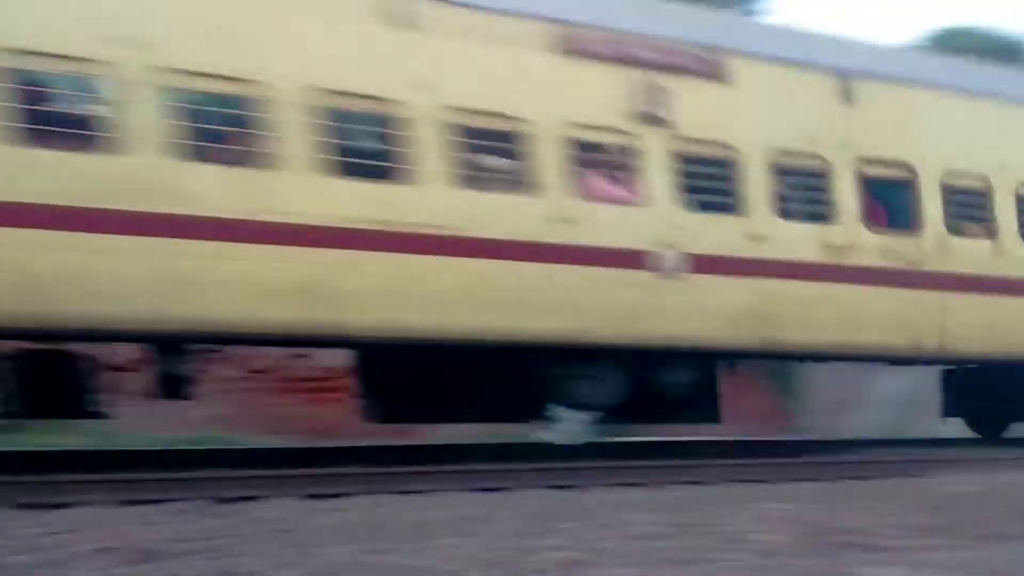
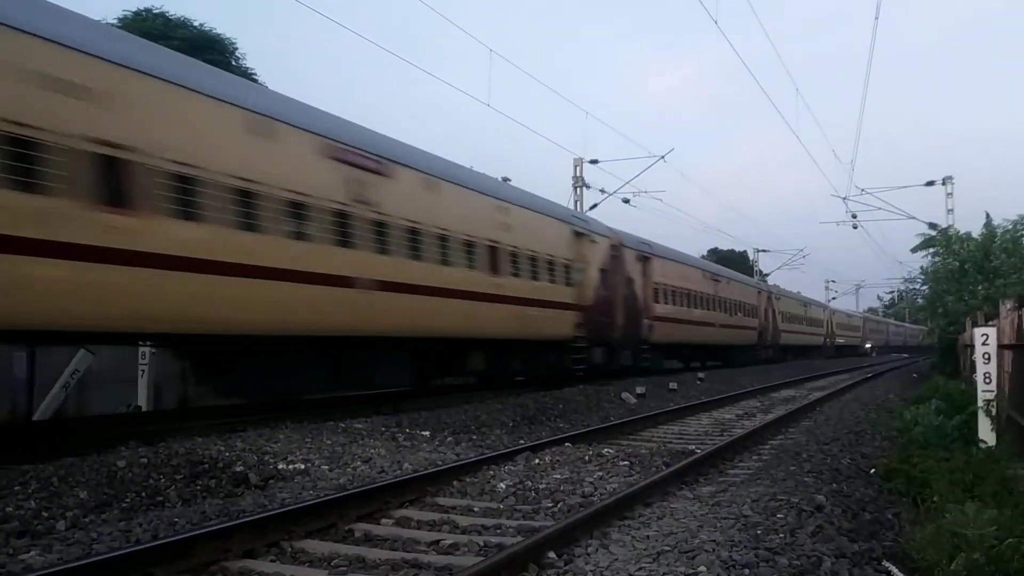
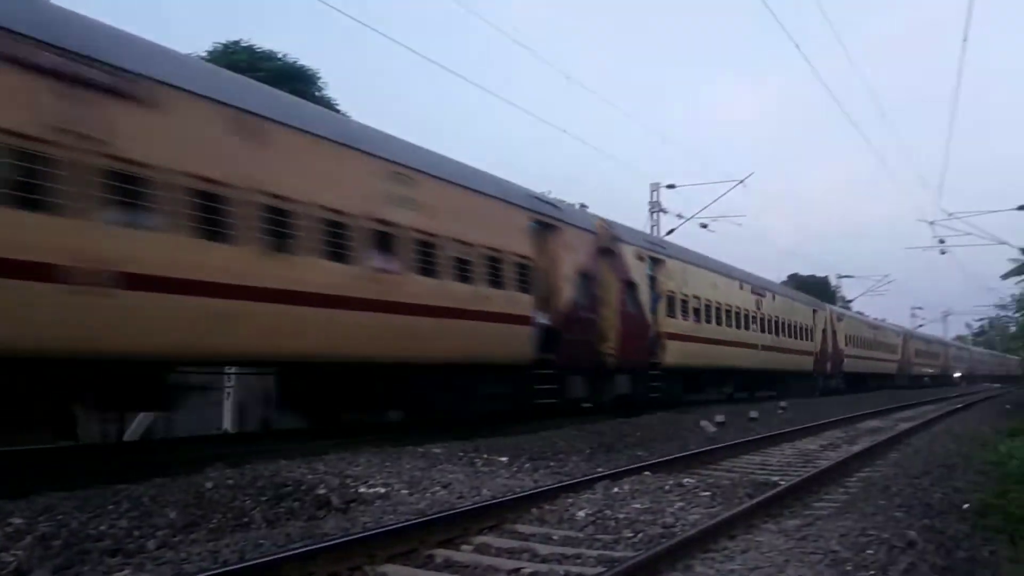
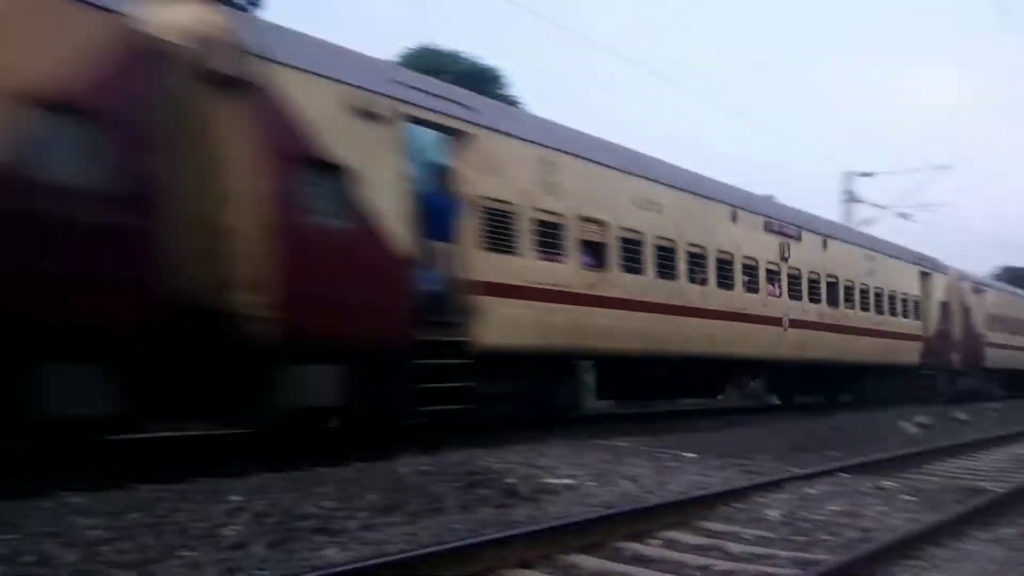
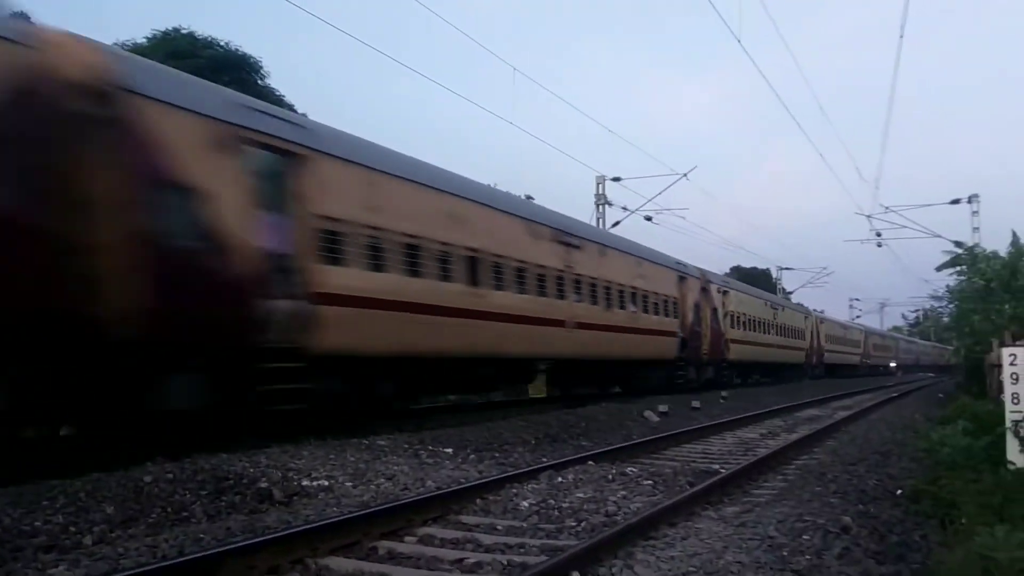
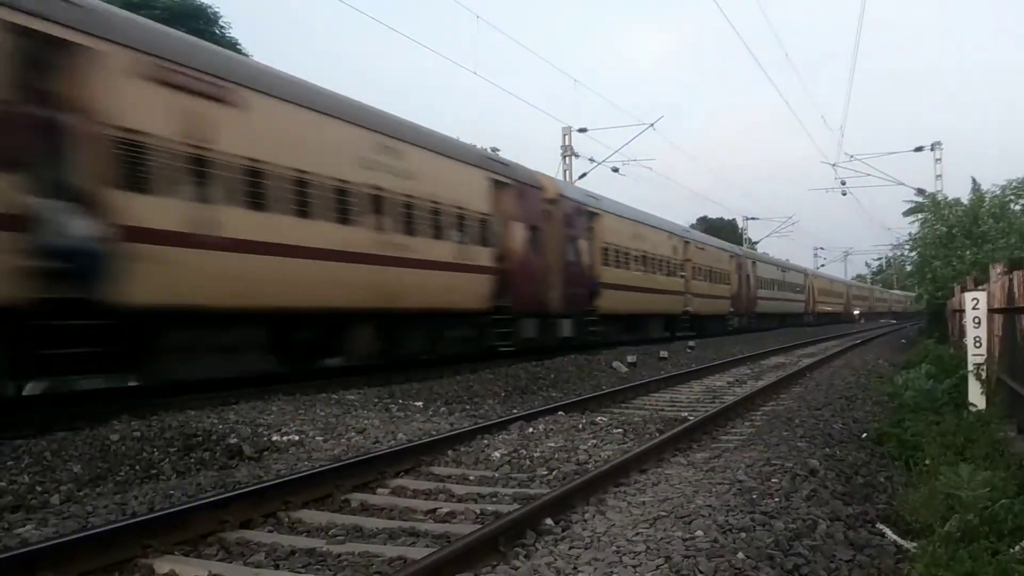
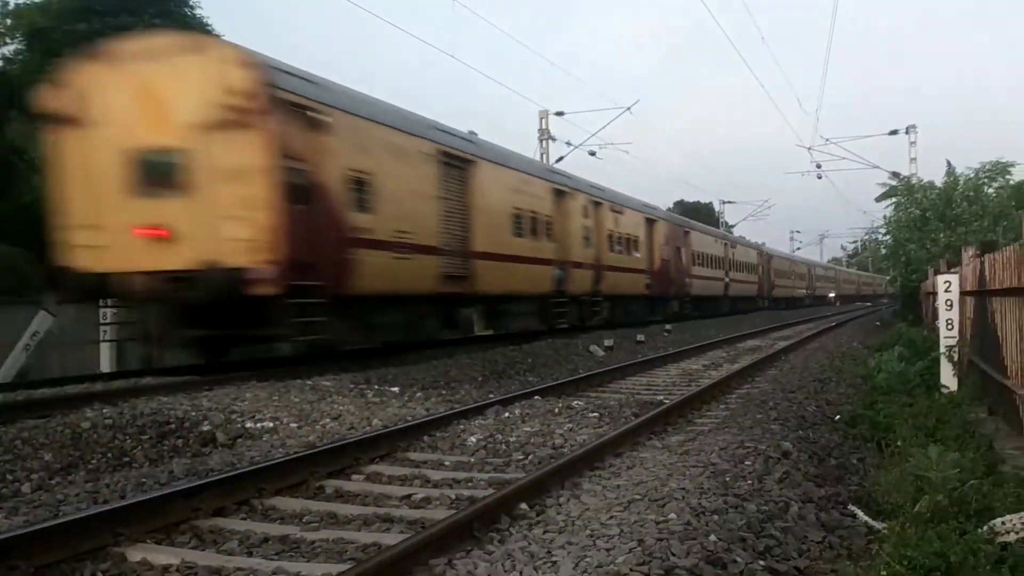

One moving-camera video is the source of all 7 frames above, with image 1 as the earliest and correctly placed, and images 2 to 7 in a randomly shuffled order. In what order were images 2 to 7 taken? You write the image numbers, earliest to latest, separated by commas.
4, 3, 5, 2, 6, 7
